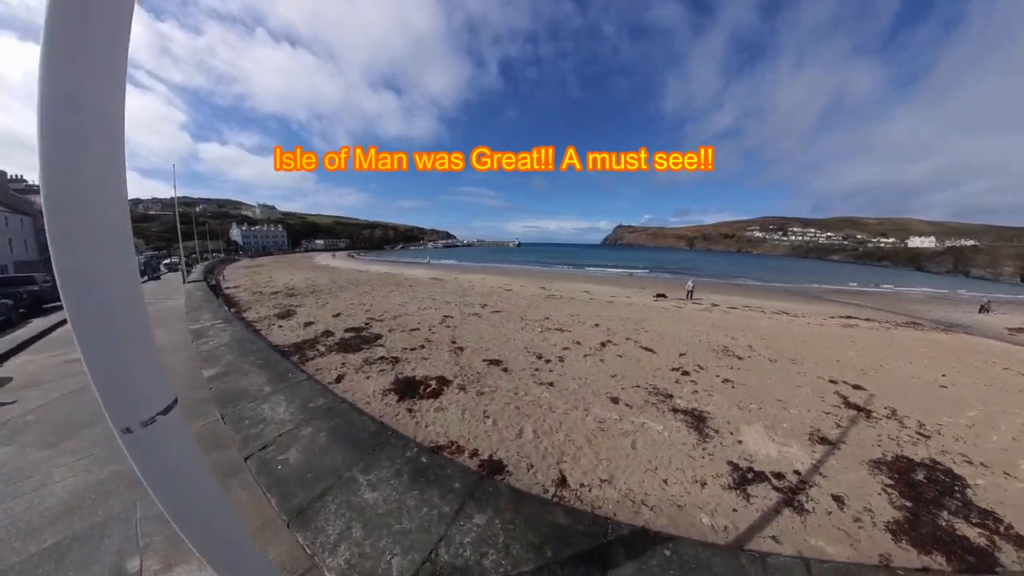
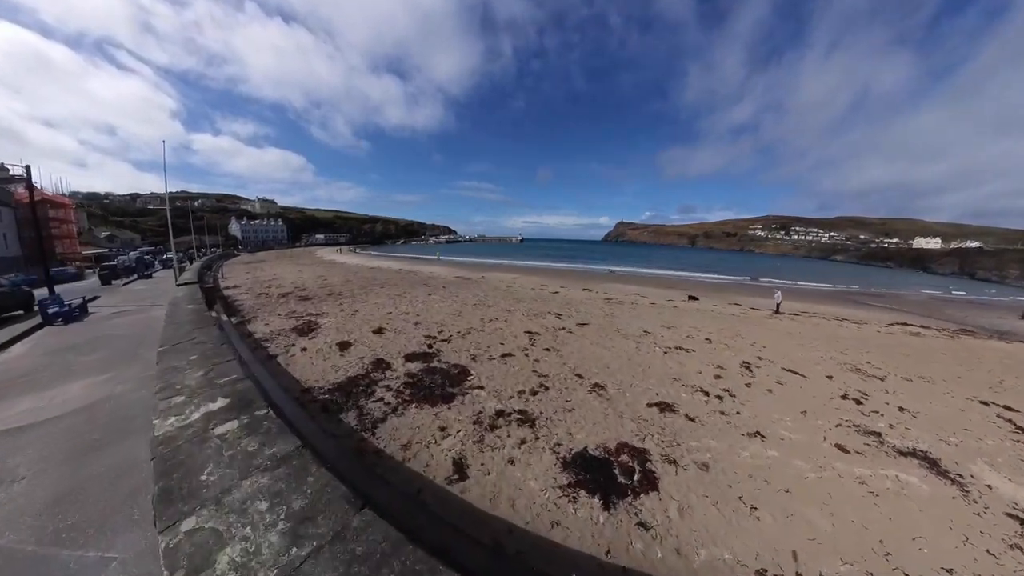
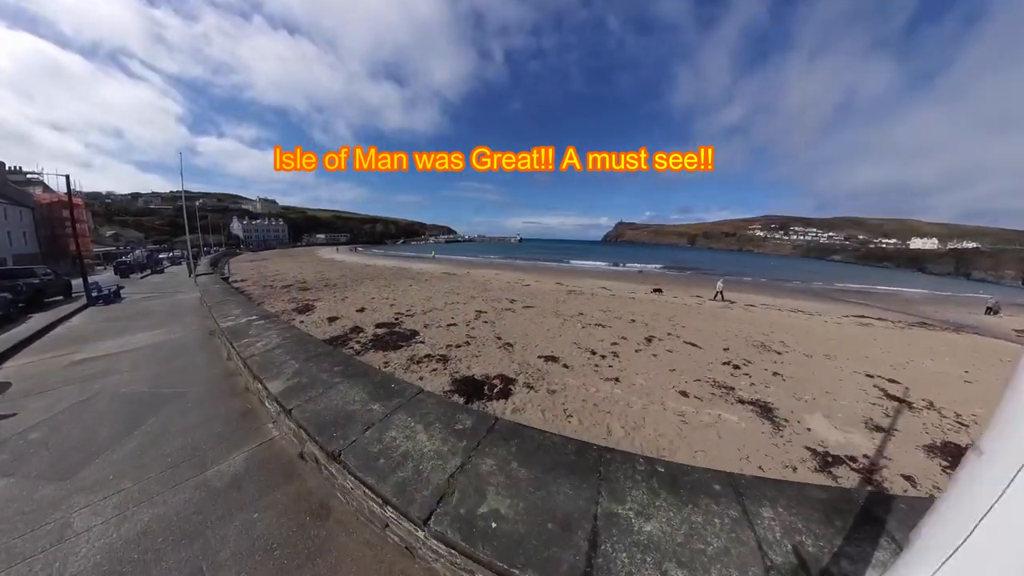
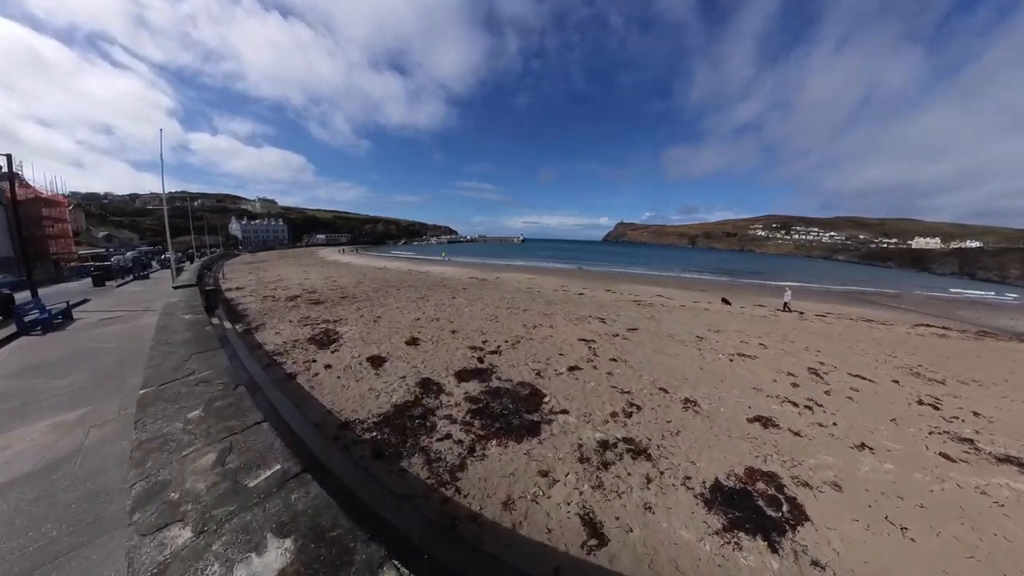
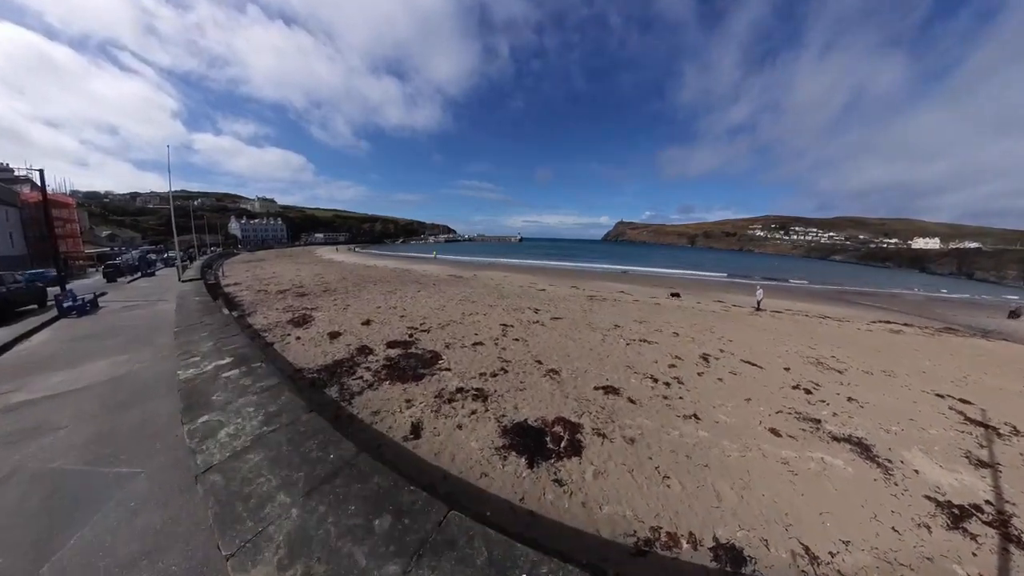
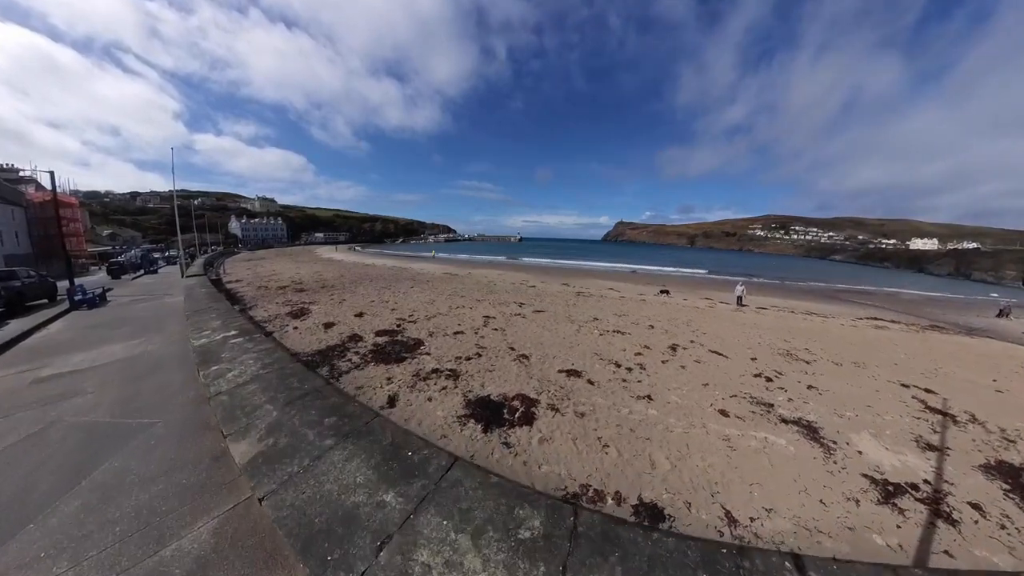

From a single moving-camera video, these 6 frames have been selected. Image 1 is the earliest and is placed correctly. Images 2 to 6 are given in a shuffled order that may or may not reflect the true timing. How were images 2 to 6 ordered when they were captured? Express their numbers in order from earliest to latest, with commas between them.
3, 6, 5, 2, 4
